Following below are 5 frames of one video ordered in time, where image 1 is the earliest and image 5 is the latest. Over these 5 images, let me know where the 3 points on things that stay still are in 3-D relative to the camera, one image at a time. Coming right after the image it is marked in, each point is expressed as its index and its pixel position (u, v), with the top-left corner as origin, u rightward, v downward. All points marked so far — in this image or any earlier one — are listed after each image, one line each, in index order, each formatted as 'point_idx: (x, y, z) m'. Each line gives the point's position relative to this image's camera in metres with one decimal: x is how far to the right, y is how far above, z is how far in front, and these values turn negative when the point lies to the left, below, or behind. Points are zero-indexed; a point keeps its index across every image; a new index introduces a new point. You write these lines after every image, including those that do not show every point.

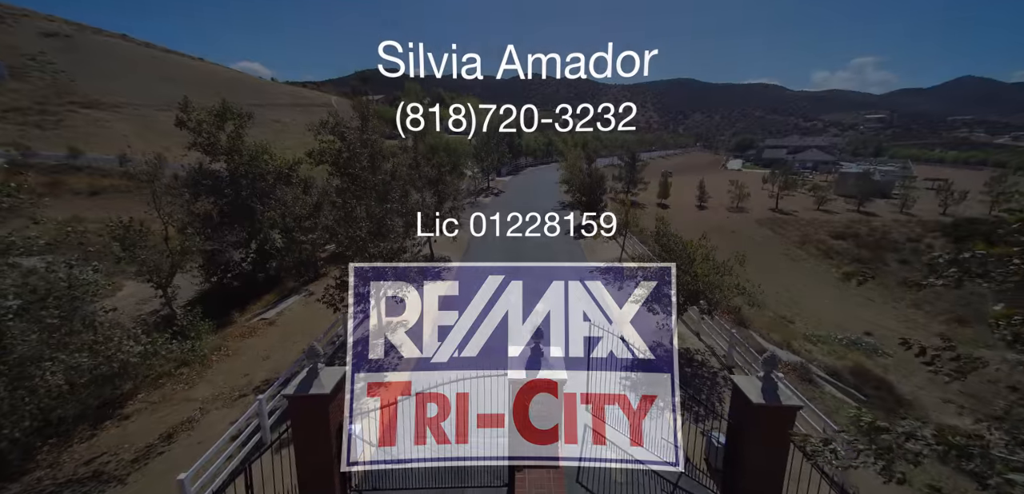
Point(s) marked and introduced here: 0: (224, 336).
0: (-10.4, -3.2, +12.6) m
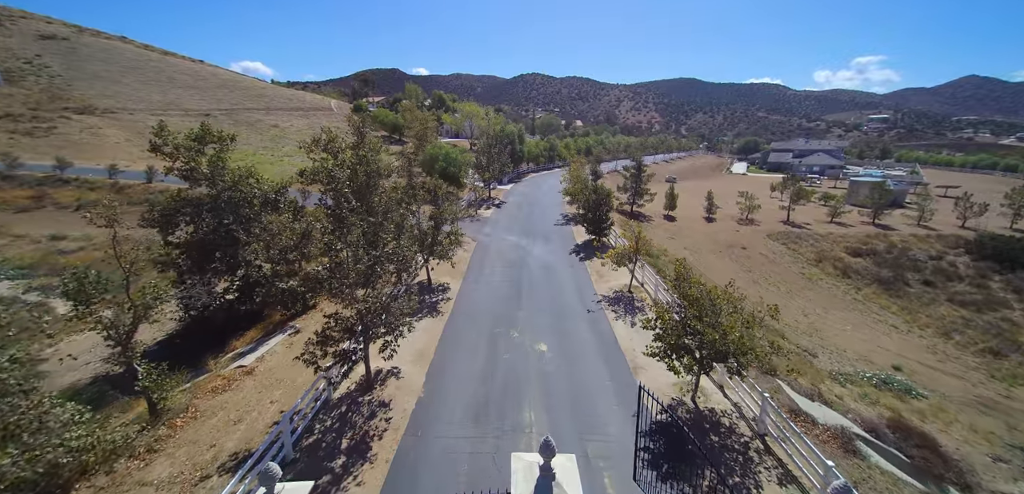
0: (-10.3, -4.6, +11.4) m
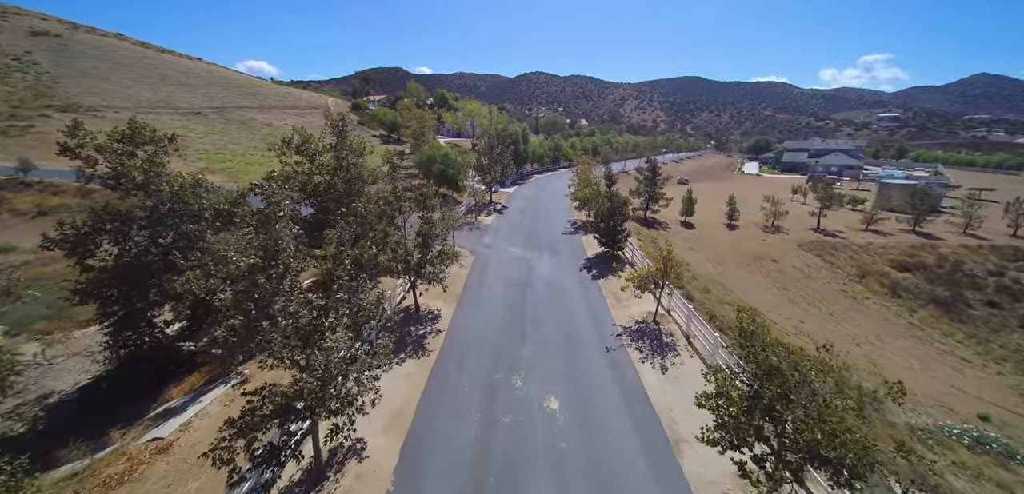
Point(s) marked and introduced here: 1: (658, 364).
0: (-10.3, -5.6, +8.4) m
1: (+5.4, -4.4, +13.1) m
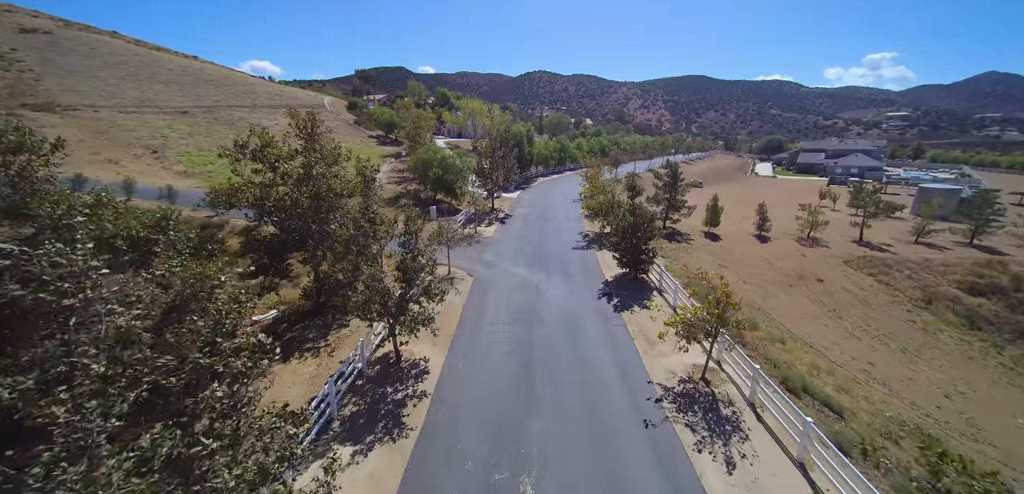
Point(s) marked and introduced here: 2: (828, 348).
0: (-10.1, -6.8, +4.9) m
1: (+5.6, -5.6, +9.5) m
2: (+16.0, -5.1, +17.7) m
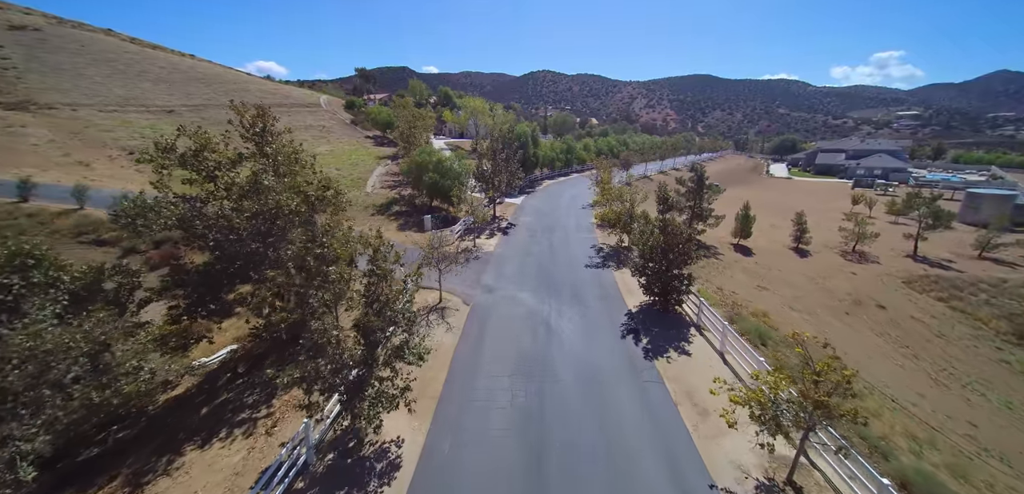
0: (-10.1, -7.9, +1.5) m
1: (+5.7, -6.7, +5.9) m
2: (+16.2, -6.3, +14.1) m
